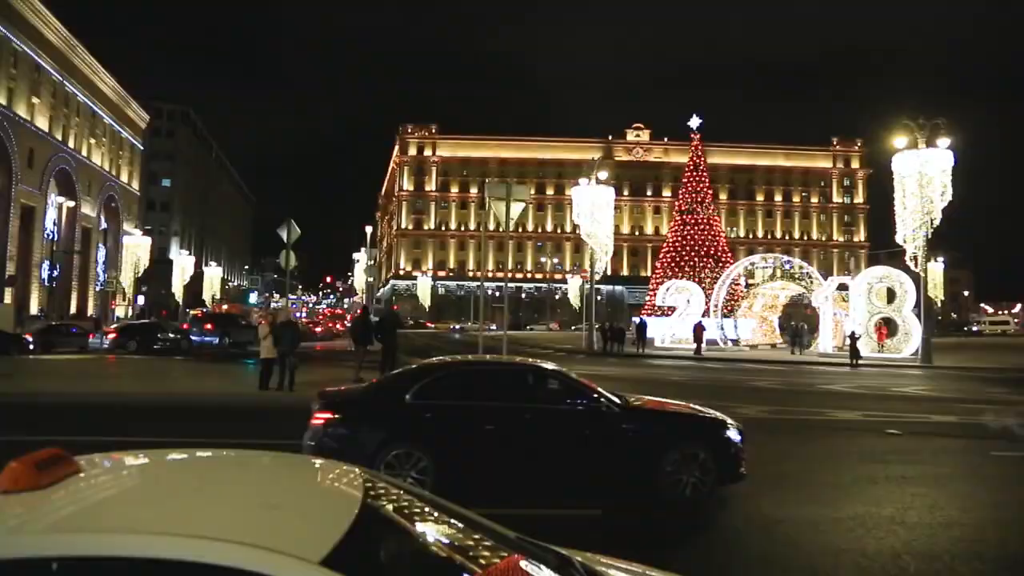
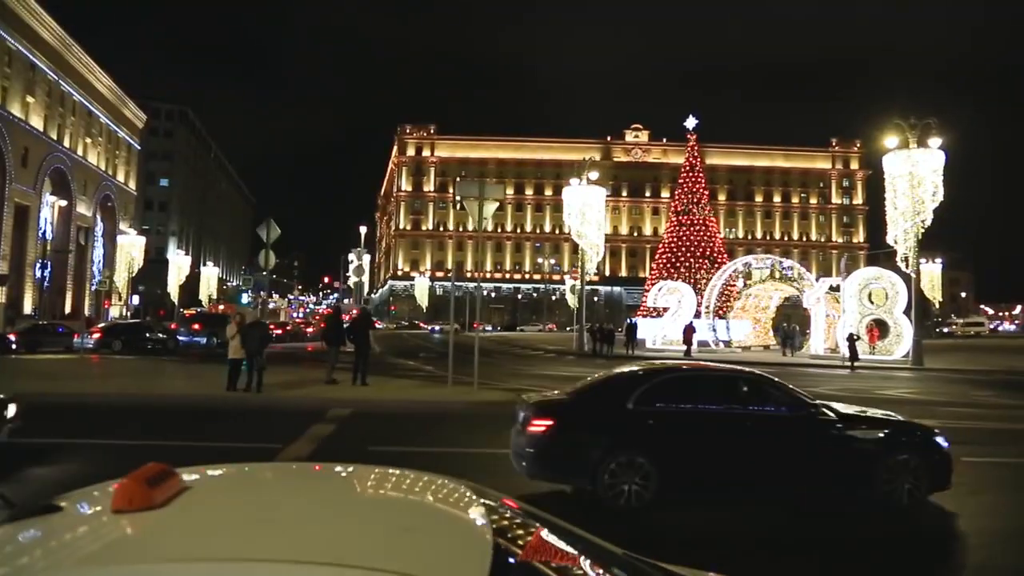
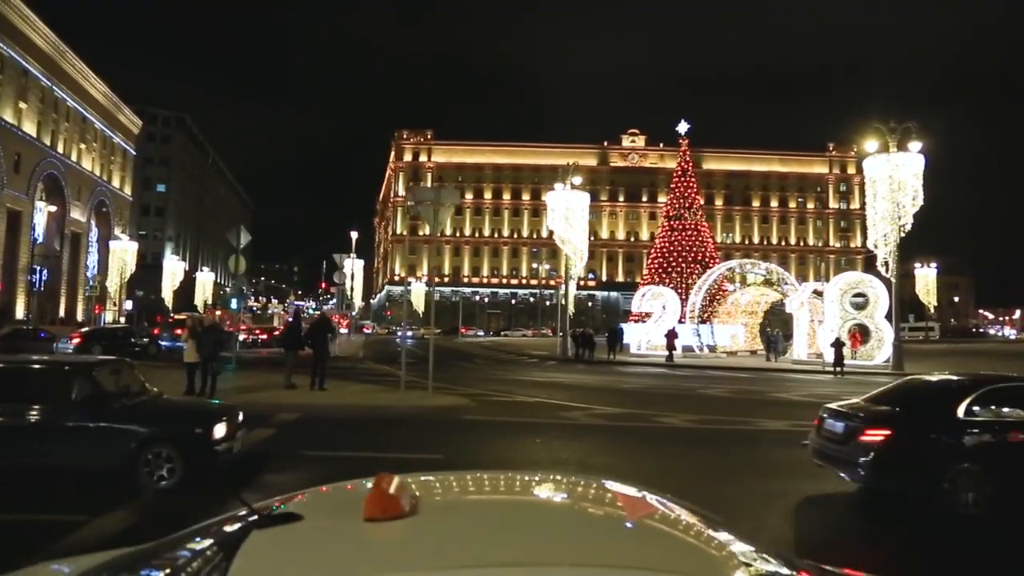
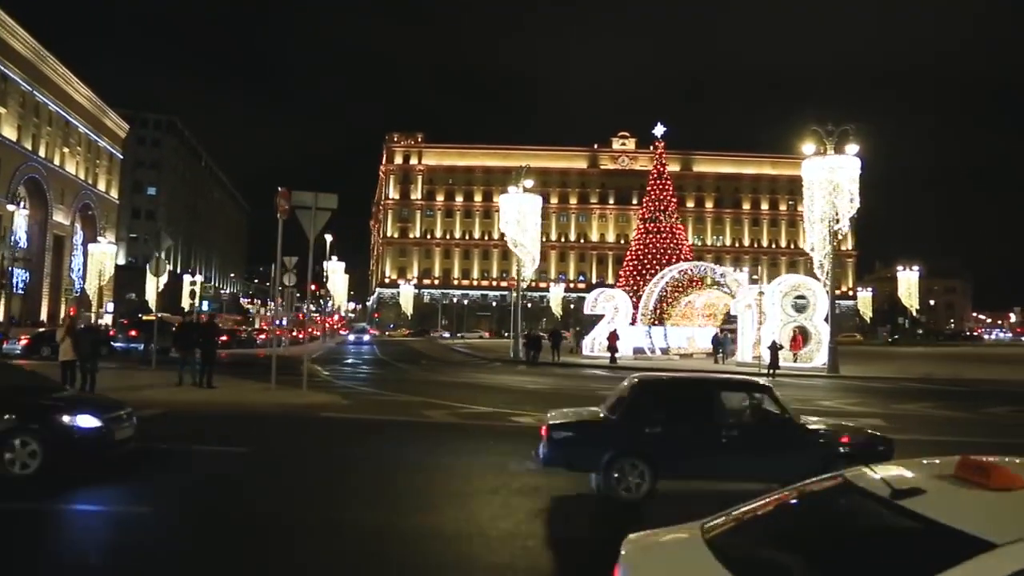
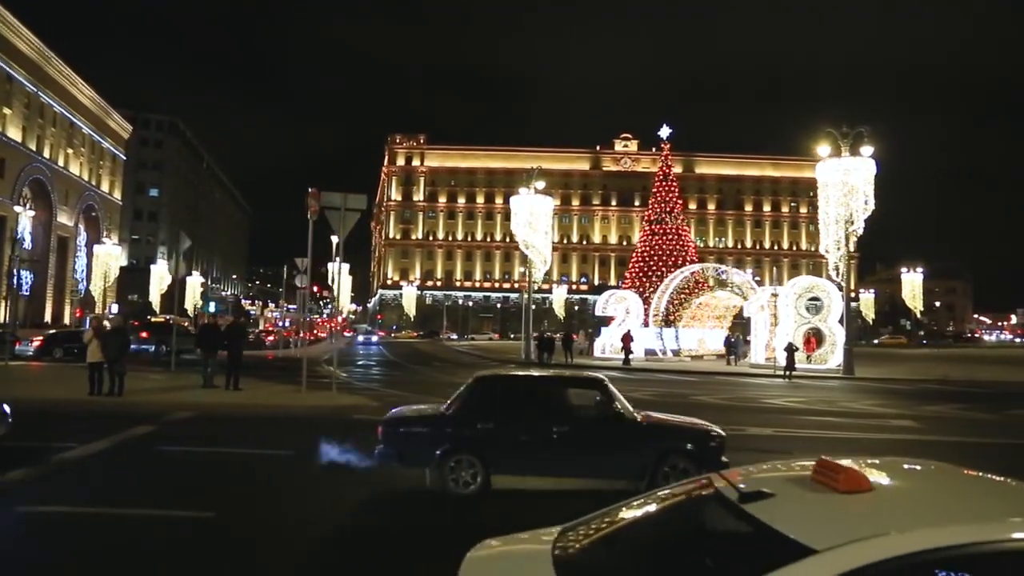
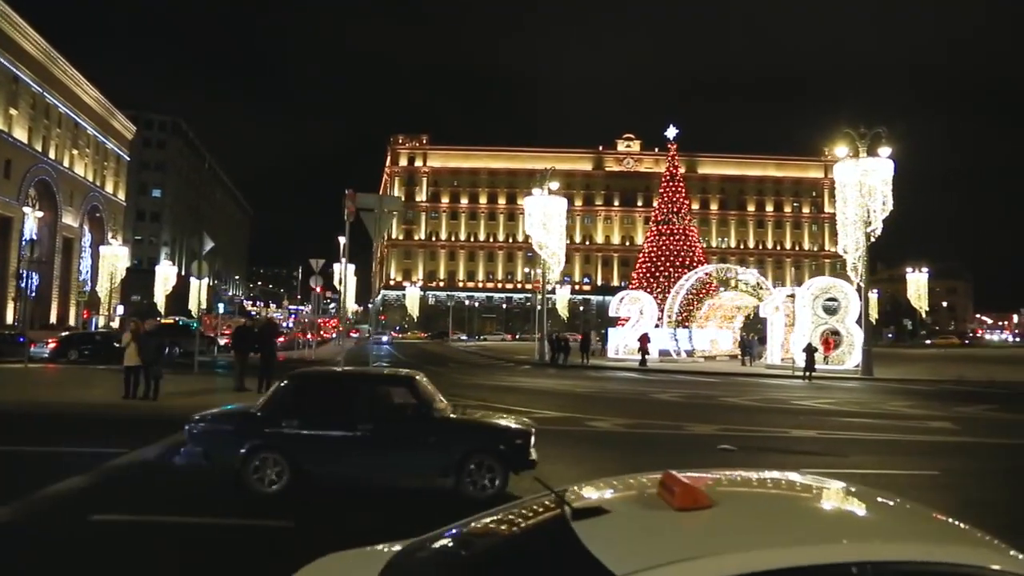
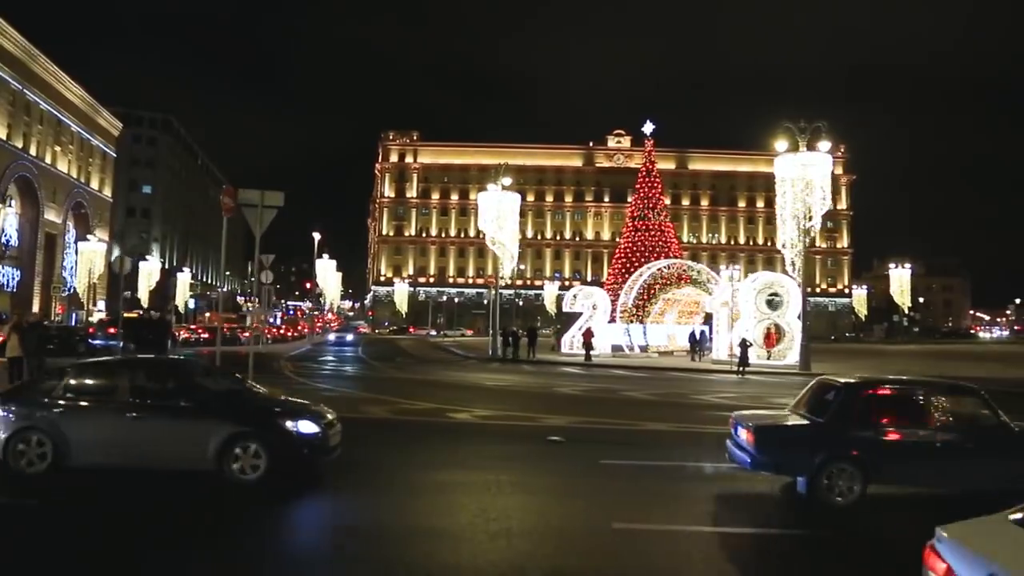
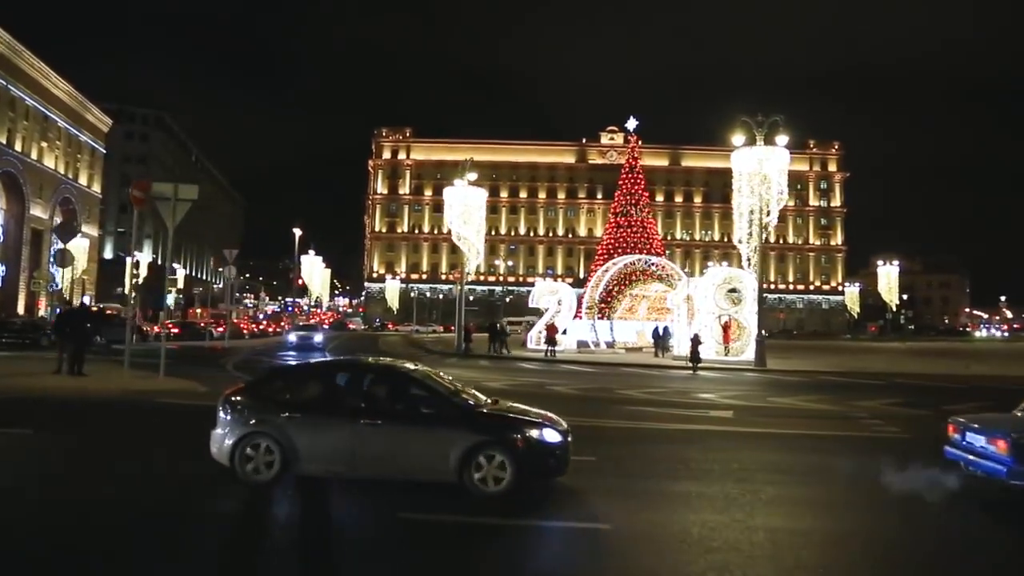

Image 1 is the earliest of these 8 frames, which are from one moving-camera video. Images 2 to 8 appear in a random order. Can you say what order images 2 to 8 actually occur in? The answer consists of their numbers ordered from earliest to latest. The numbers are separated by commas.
2, 3, 6, 5, 4, 7, 8
